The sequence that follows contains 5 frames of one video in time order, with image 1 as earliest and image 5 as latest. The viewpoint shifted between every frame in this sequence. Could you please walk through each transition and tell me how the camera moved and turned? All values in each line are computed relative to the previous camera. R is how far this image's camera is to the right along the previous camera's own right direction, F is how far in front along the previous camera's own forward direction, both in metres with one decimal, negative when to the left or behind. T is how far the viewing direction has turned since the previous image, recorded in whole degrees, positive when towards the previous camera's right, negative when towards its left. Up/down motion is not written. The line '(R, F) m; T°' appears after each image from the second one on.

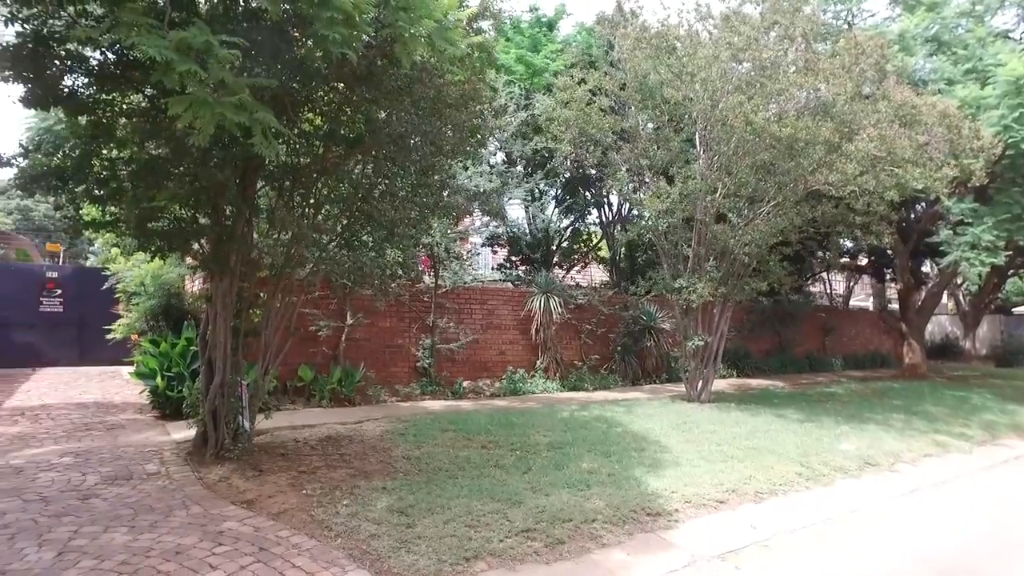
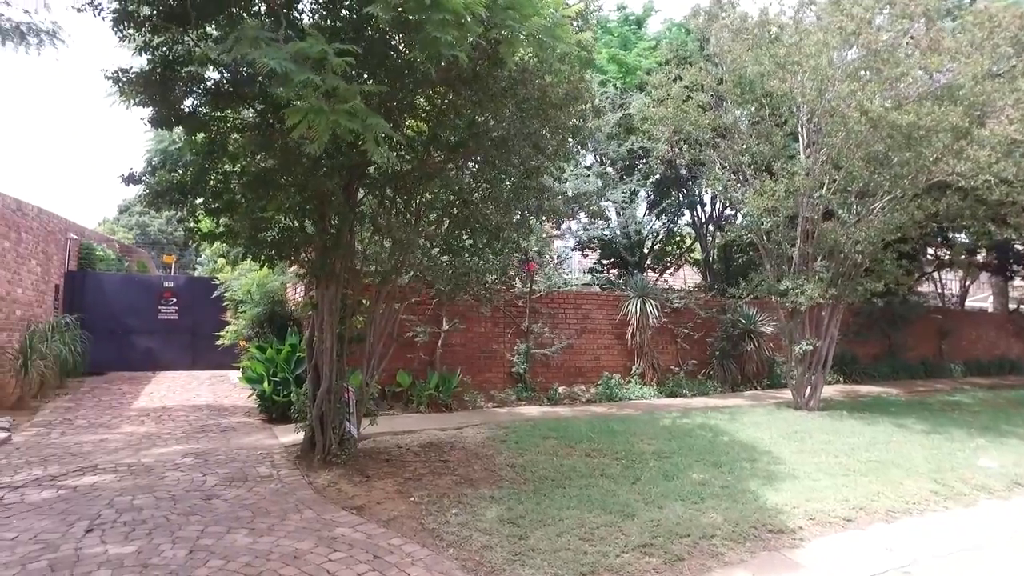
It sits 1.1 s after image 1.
(-0.2, +0.1) m; -7°
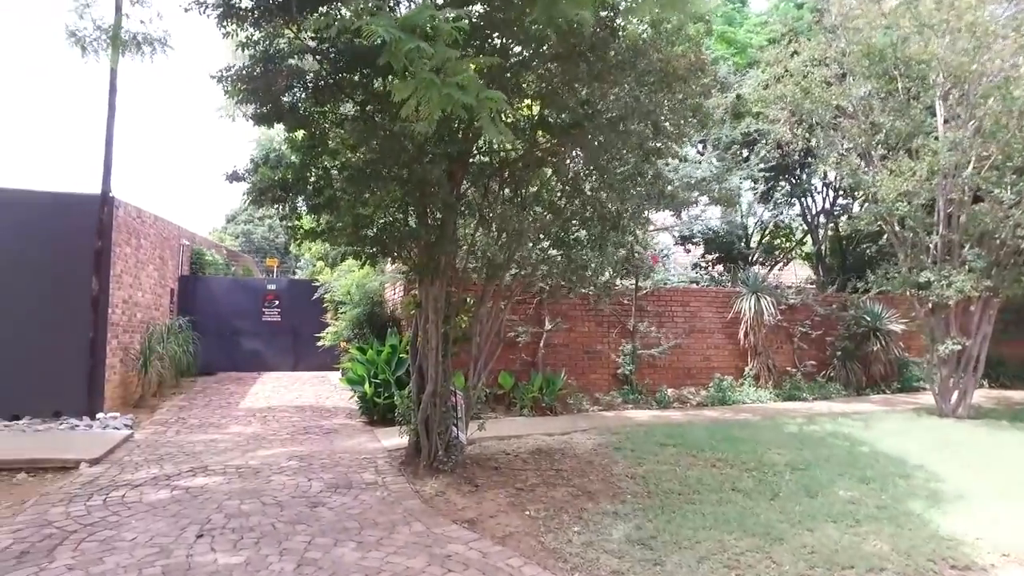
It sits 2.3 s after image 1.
(-0.2, +0.4) m; -7°
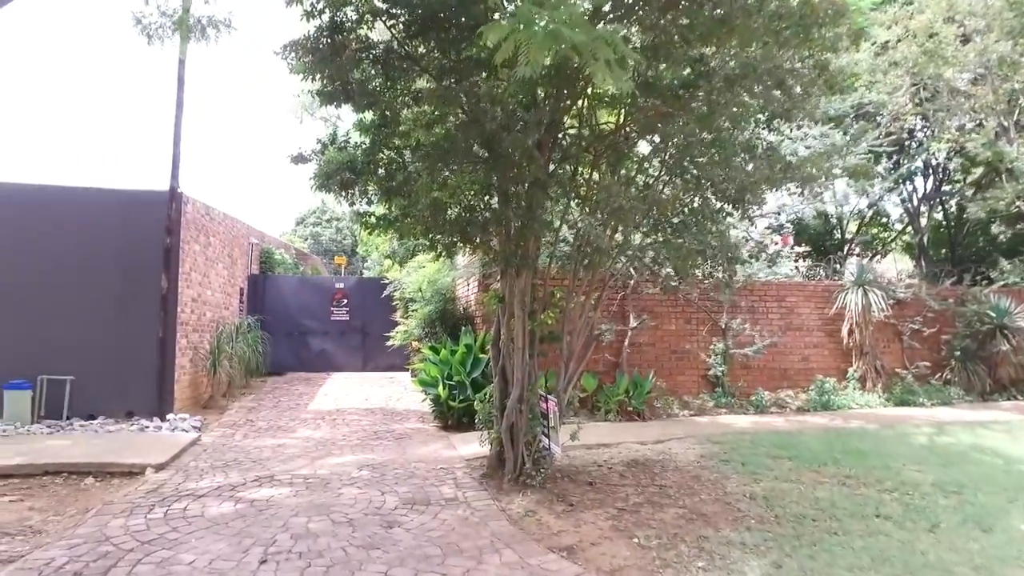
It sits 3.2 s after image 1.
(-0.2, +0.6) m; -5°
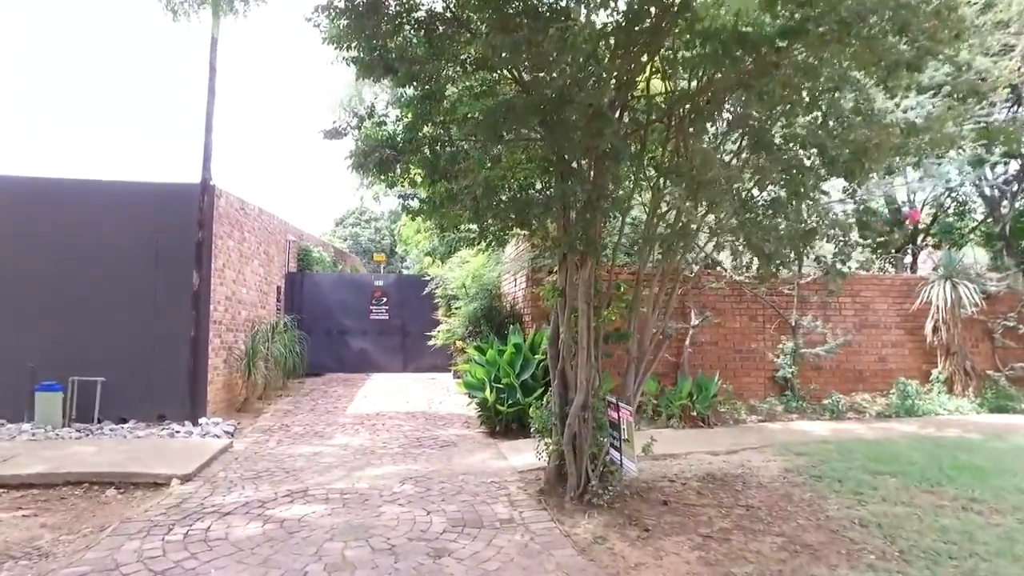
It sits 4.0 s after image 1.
(-0.2, +0.6) m; -3°
